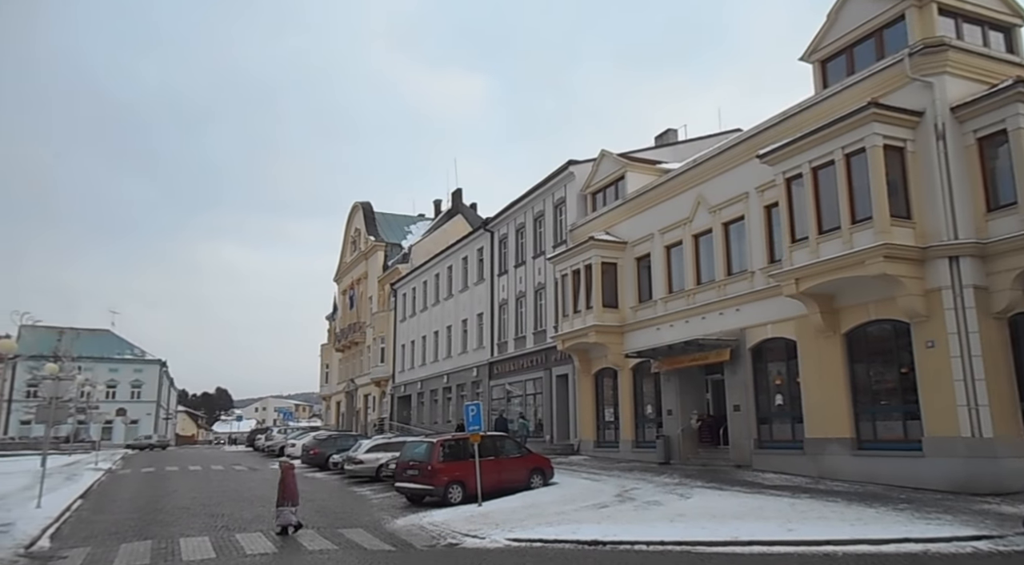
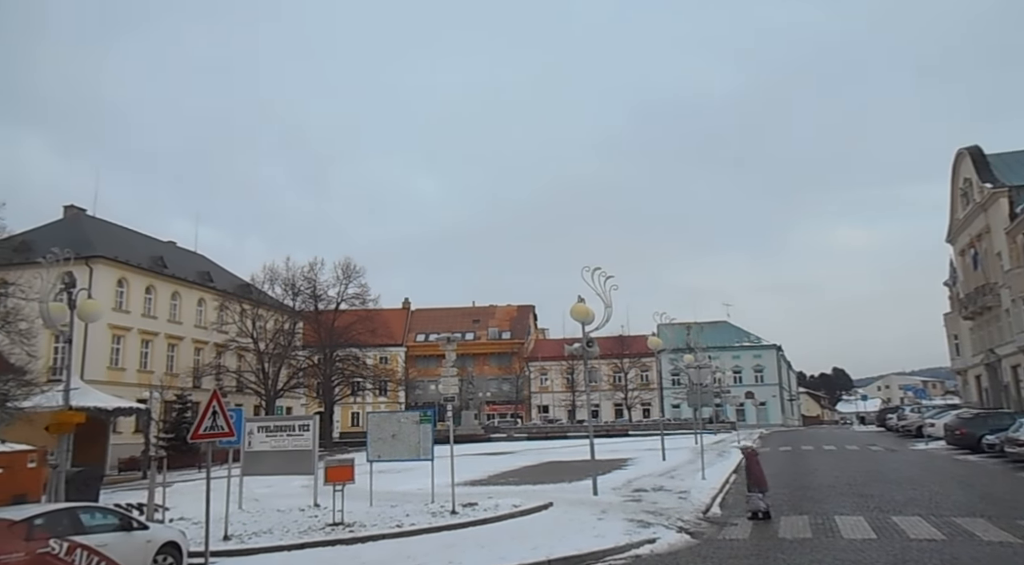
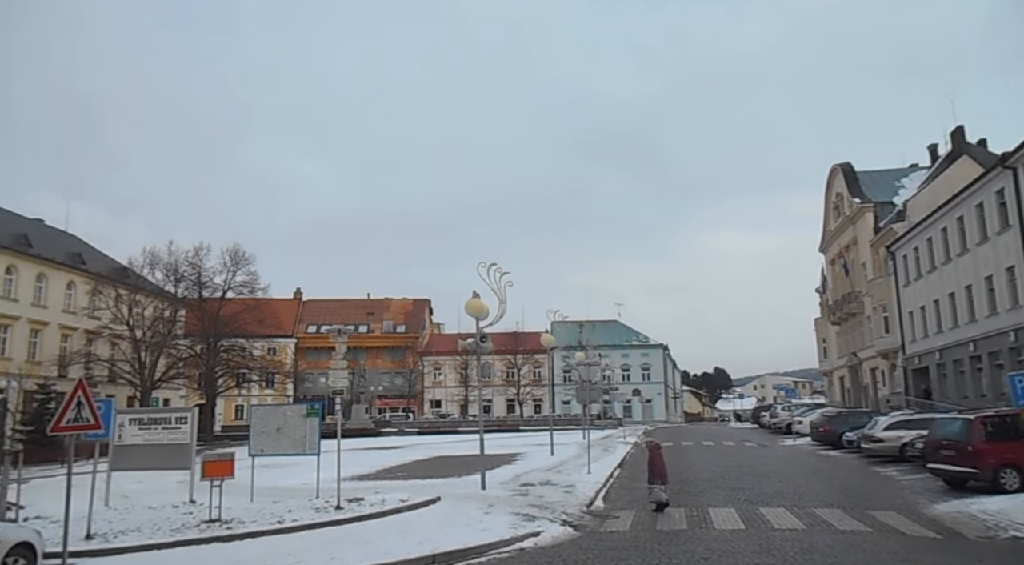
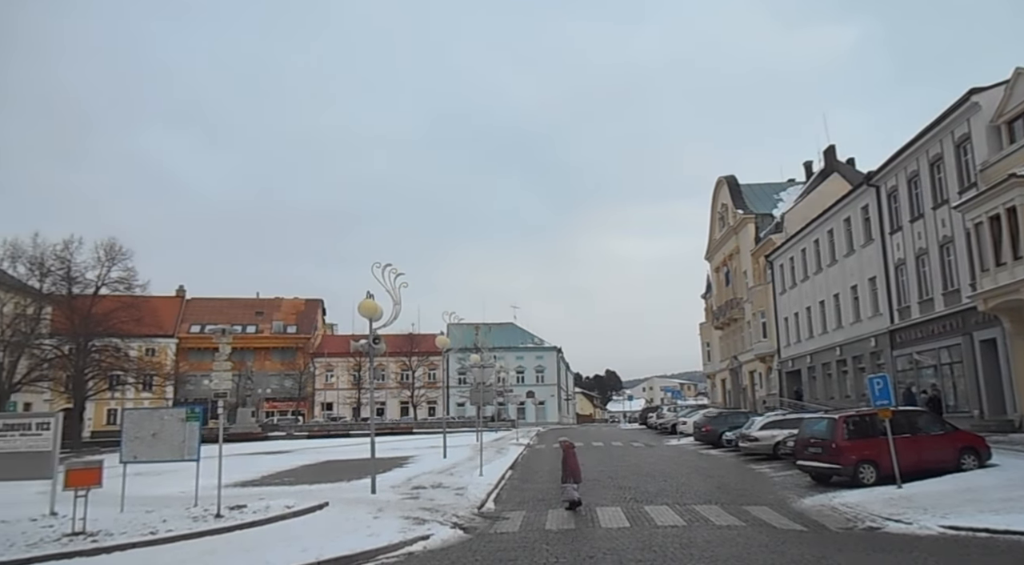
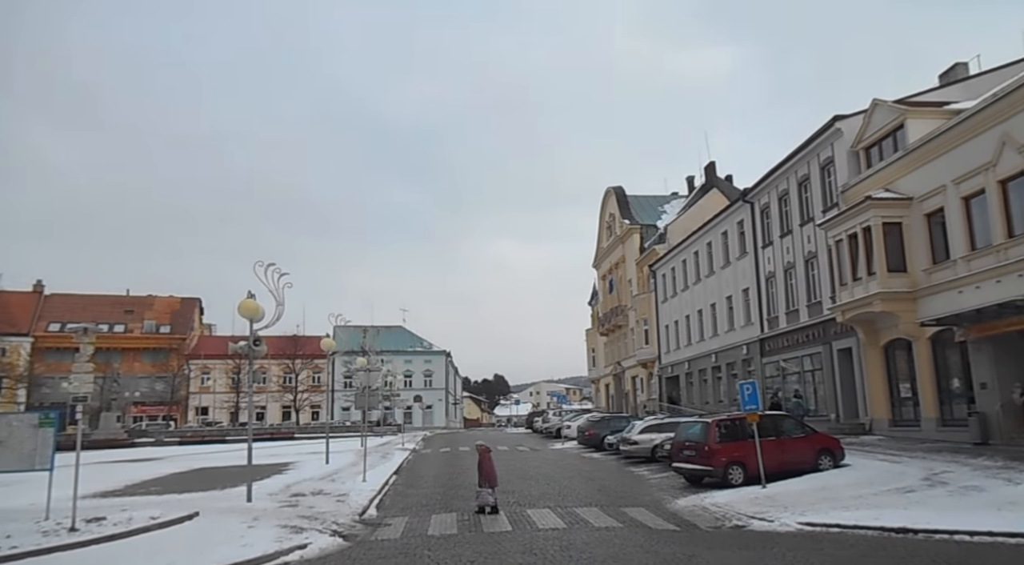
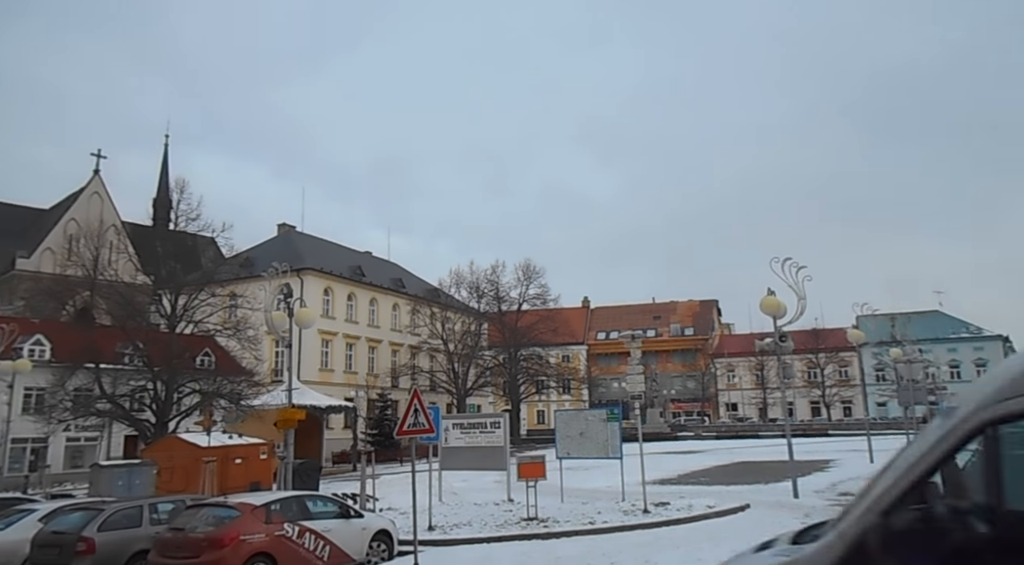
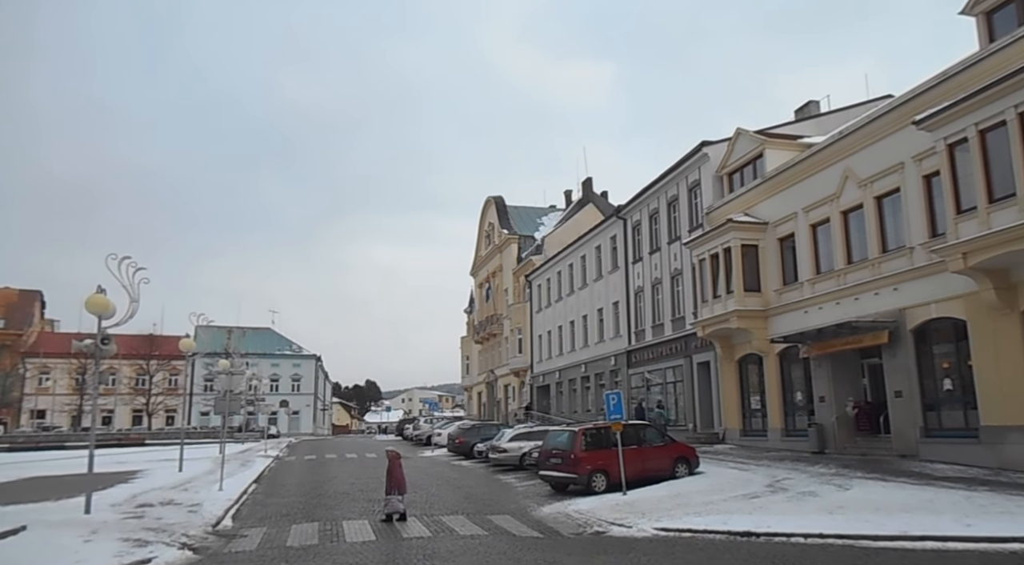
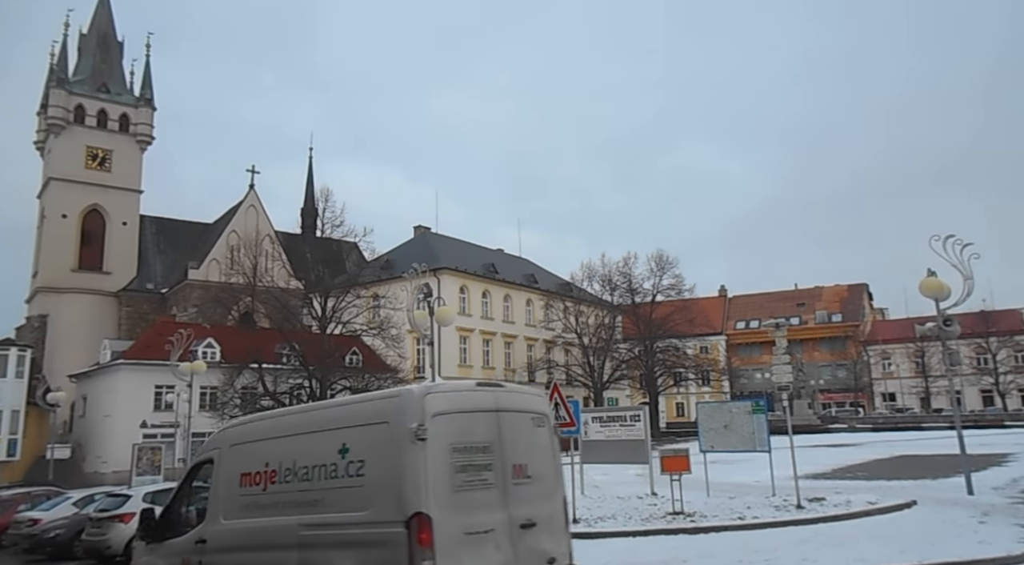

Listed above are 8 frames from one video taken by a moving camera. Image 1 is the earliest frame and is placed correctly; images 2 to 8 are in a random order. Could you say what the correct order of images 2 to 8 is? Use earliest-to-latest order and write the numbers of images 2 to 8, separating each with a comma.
7, 5, 4, 3, 2, 6, 8
